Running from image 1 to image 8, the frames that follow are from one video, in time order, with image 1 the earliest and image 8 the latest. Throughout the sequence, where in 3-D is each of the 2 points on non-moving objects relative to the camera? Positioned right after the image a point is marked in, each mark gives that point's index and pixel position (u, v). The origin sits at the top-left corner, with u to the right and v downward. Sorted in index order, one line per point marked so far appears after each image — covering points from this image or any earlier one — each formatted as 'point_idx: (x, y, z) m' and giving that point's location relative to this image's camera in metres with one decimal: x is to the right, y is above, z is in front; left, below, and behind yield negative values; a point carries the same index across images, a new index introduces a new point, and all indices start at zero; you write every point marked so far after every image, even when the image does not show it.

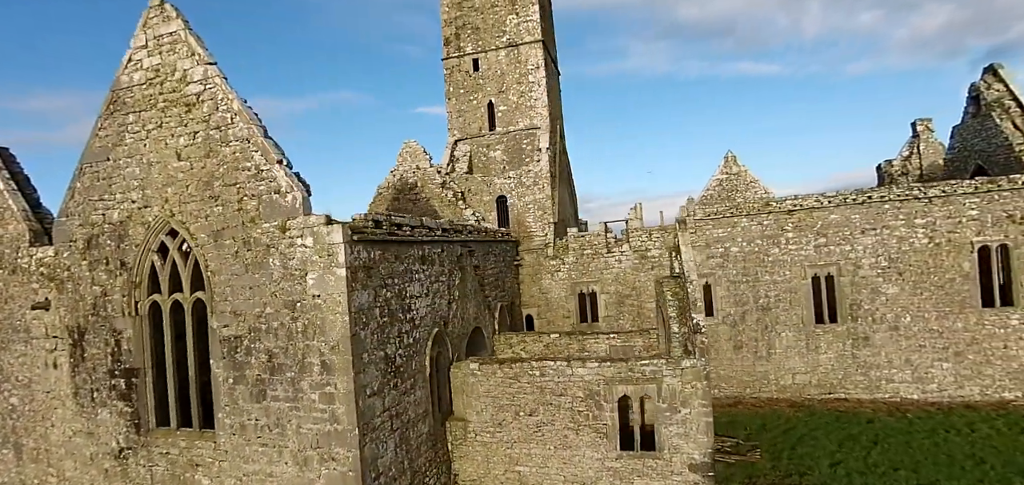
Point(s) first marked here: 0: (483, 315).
0: (-0.6, -1.5, +10.7) m
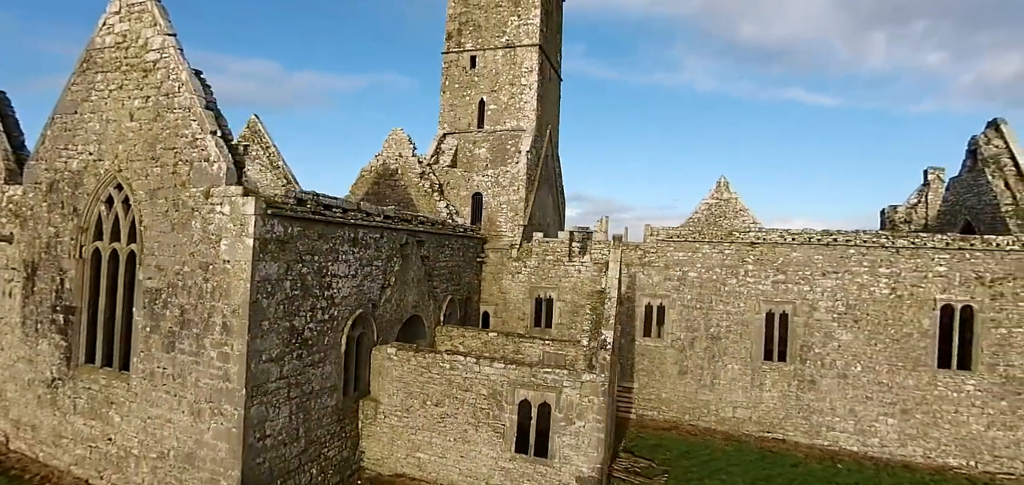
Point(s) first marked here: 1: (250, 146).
0: (-1.8, -1.3, +11.0) m
1: (-7.7, +2.8, +15.6) m
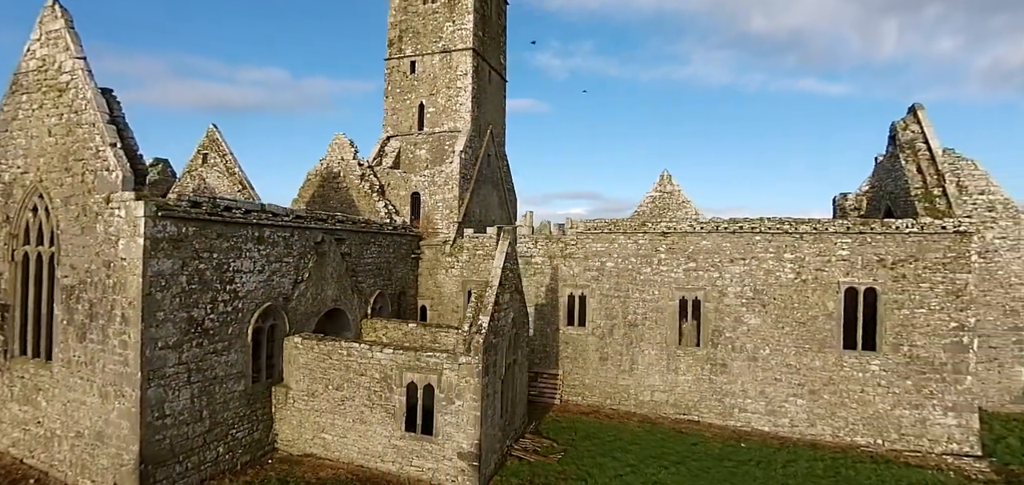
0: (-3.7, -1.3, +11.8) m
1: (-9.5, +2.8, +16.5) m
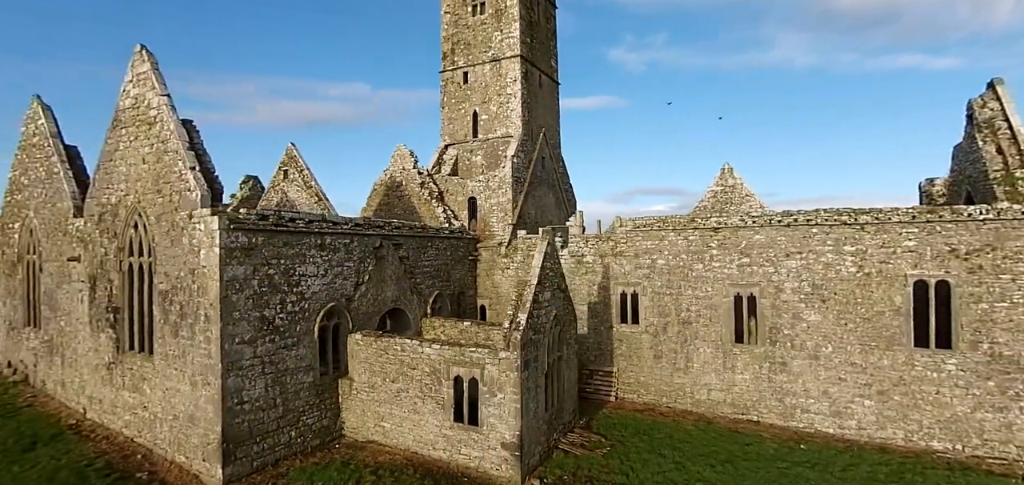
0: (-2.6, -1.4, +12.6) m
1: (-7.7, +2.5, +18.2) m
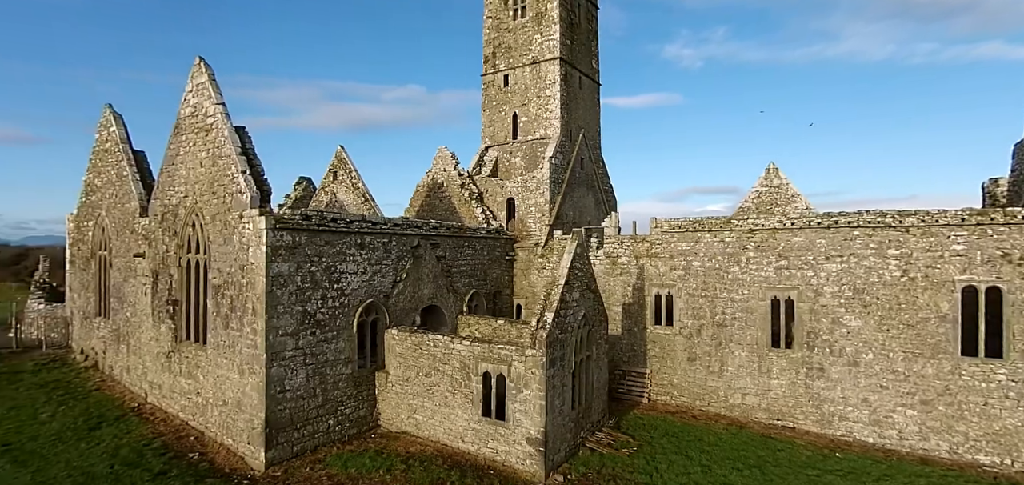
0: (-1.8, -1.4, +13.0) m
1: (-6.4, +2.5, +19.0) m
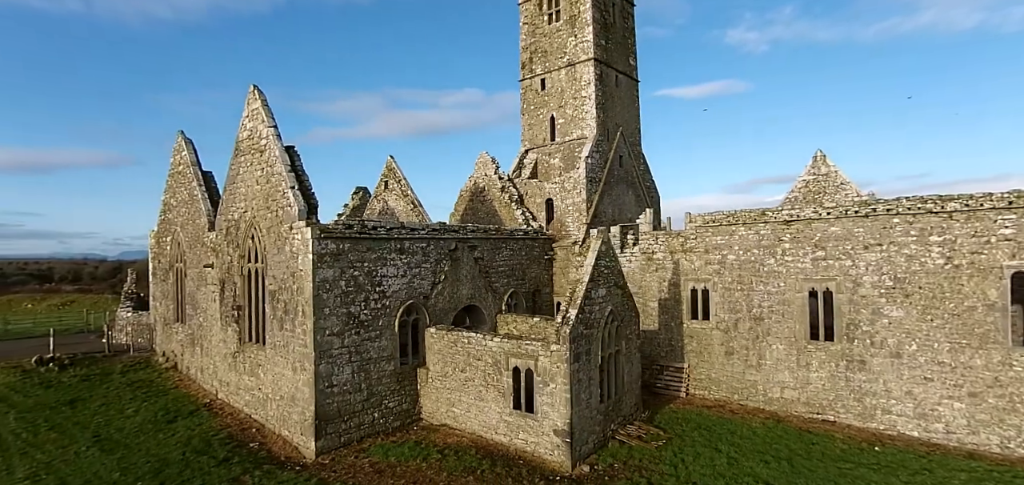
0: (-0.9, -1.4, +13.7) m
1: (-5.0, +2.3, +20.1) m
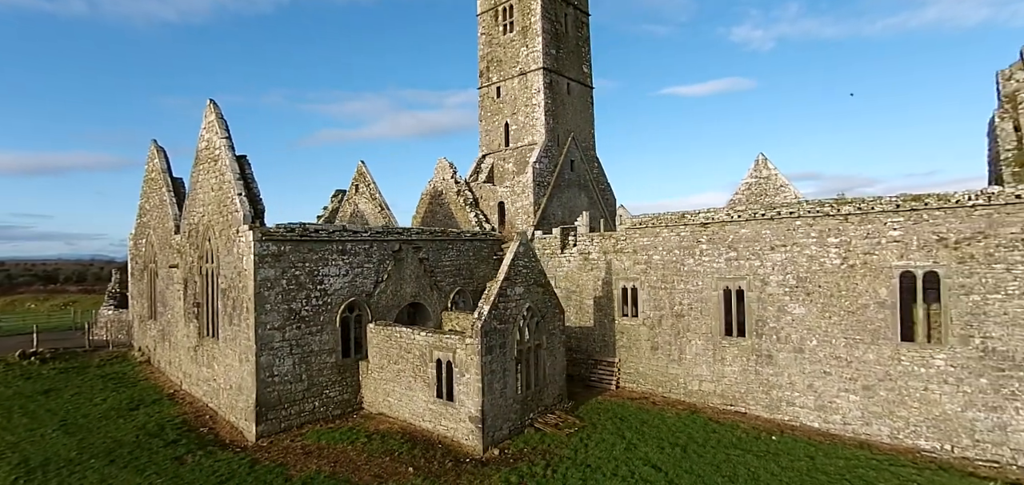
0: (-2.5, -1.5, +14.6) m
1: (-6.4, +2.3, +21.1) m
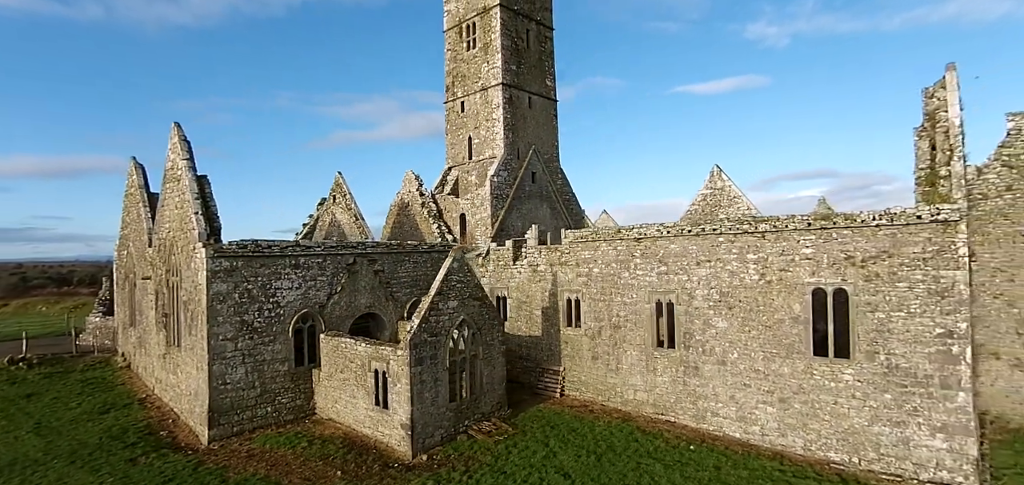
0: (-3.9, -1.8, +15.2) m
1: (-7.5, +2.0, +21.9) m
